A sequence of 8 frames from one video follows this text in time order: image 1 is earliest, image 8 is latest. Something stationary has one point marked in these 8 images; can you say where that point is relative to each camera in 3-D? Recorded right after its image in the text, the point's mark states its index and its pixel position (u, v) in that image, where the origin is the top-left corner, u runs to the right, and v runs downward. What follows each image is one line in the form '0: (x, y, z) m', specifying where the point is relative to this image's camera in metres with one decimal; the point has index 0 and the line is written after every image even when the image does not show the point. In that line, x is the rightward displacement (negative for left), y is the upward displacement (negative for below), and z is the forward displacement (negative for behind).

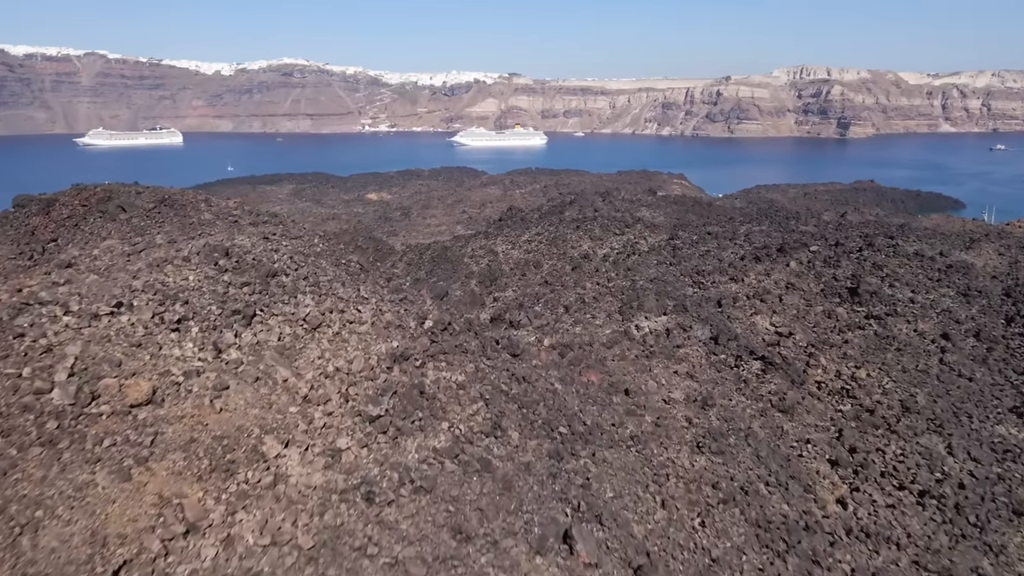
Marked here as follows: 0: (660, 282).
0: (+3.1, +0.2, +15.4) m
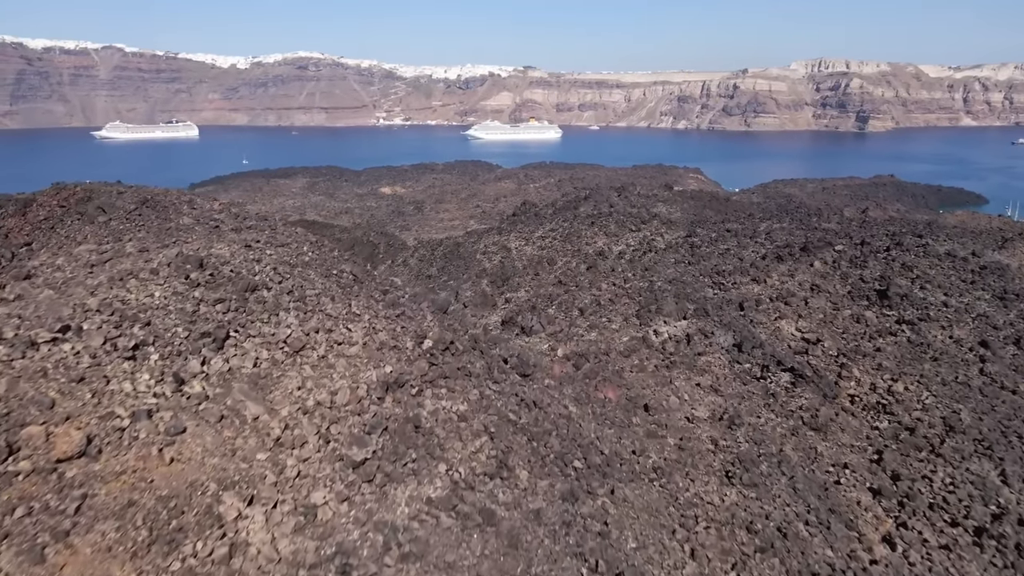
0: (+3.3, +0.1, +14.7) m
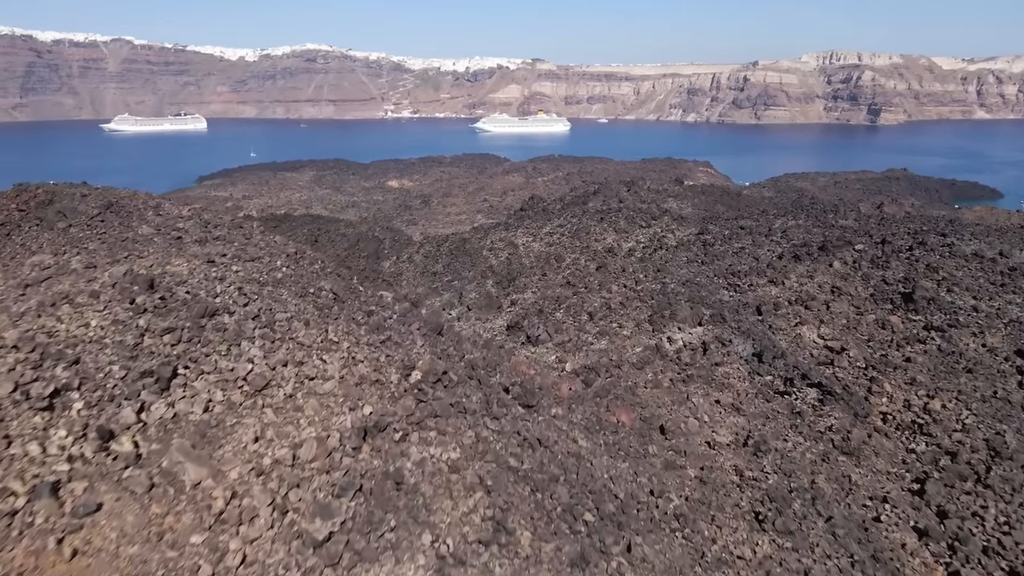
0: (+3.4, +0.1, +14.1) m
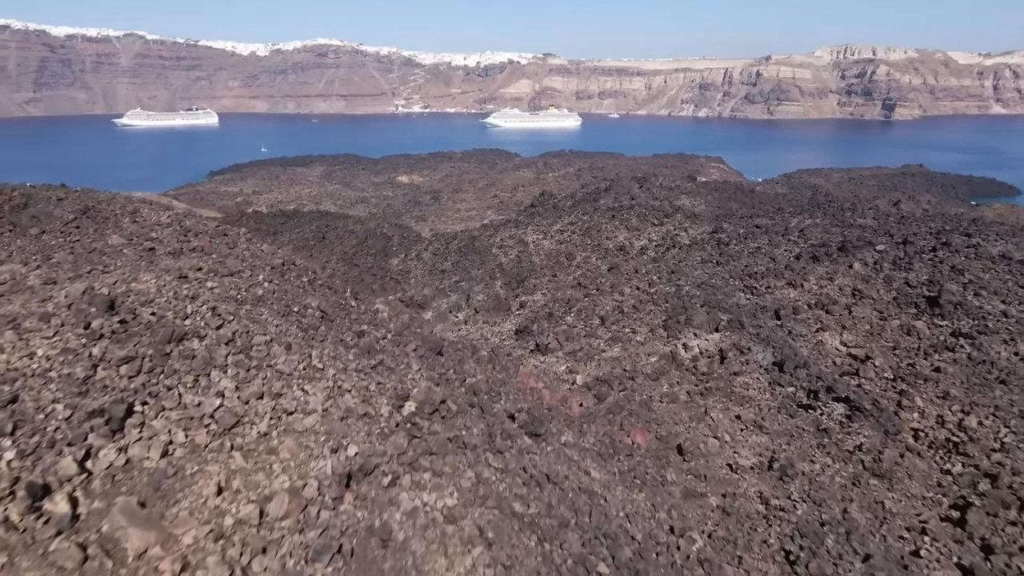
0: (+3.6, 0.0, +13.6) m
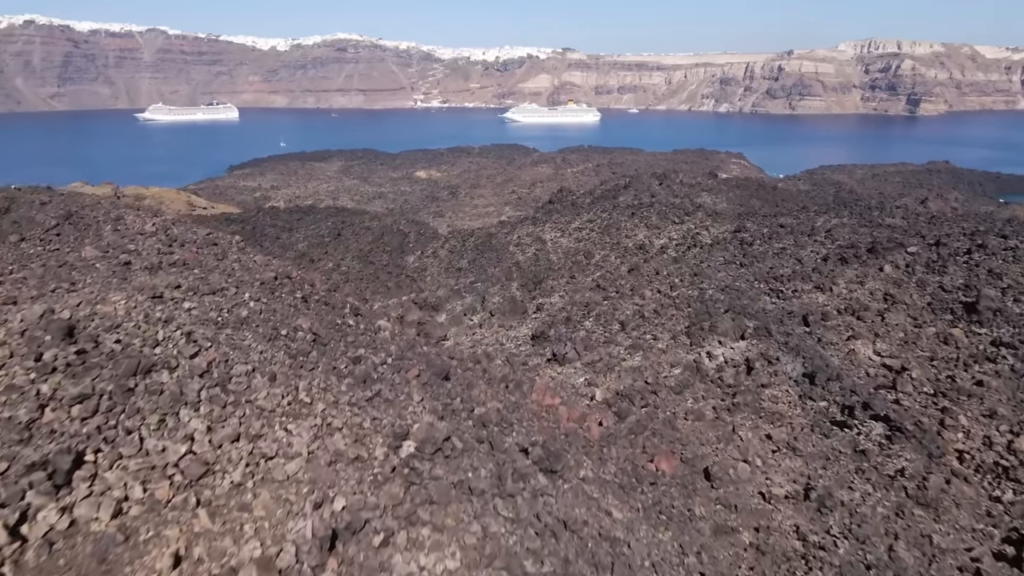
0: (+3.9, 0.0, +13.0) m
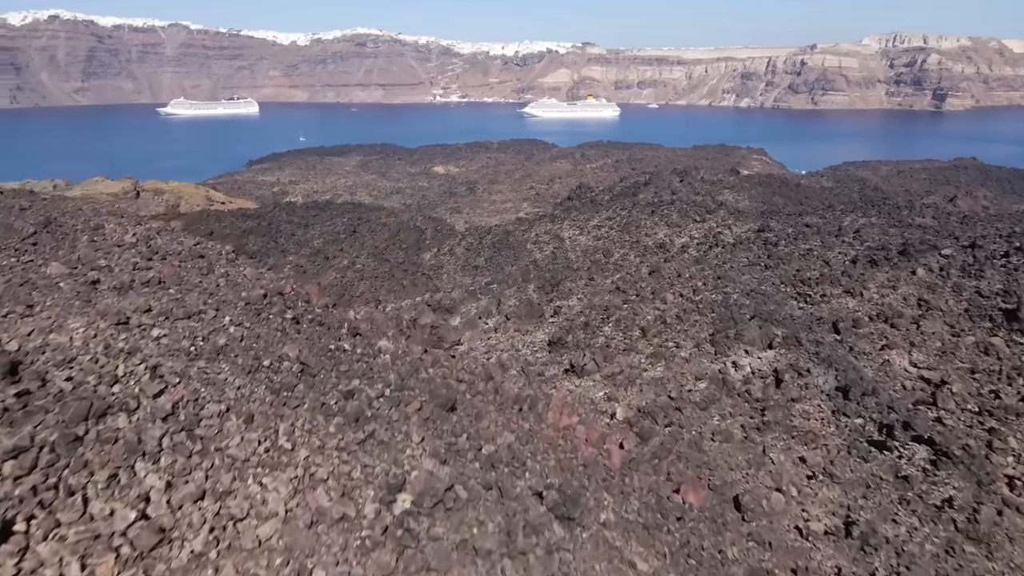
0: (+4.2, -0.1, +12.5) m
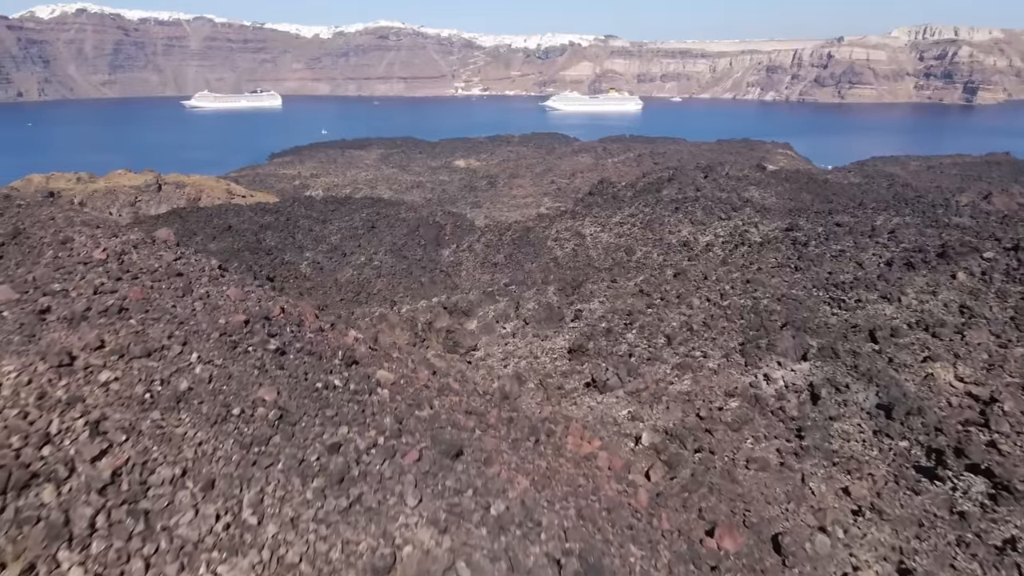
0: (+4.5, -0.2, +11.9) m
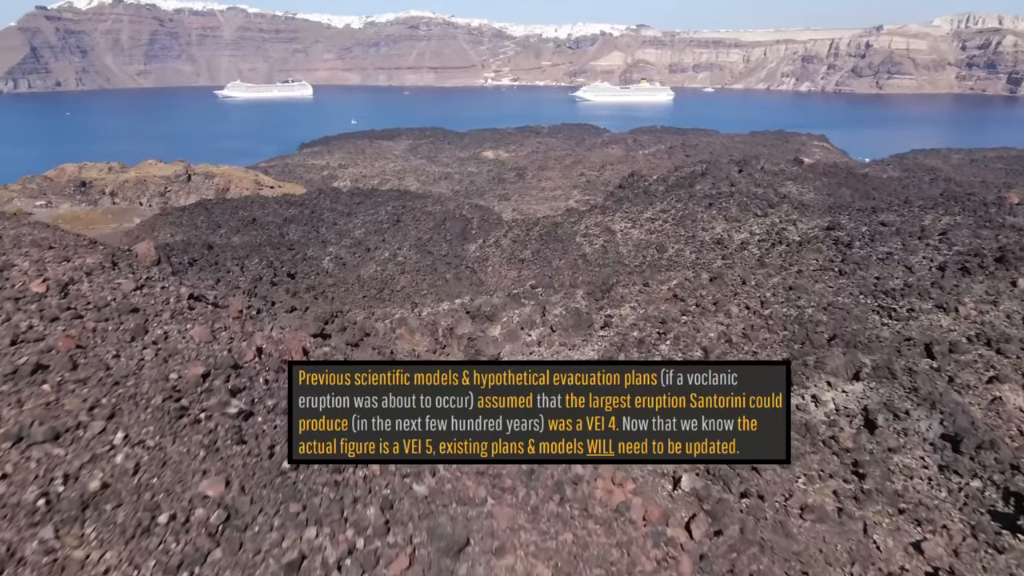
0: (+4.9, -0.3, +11.0) m
